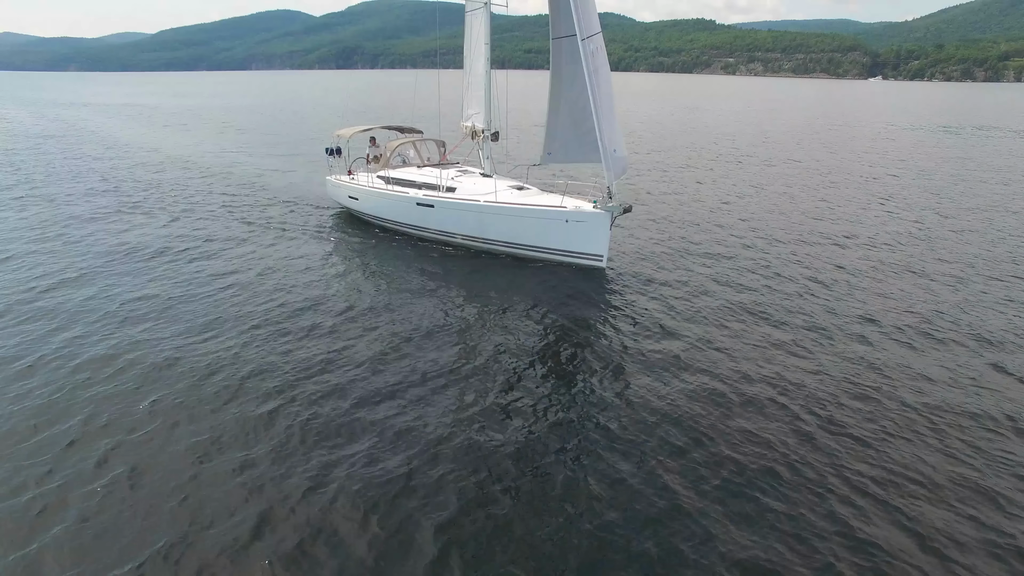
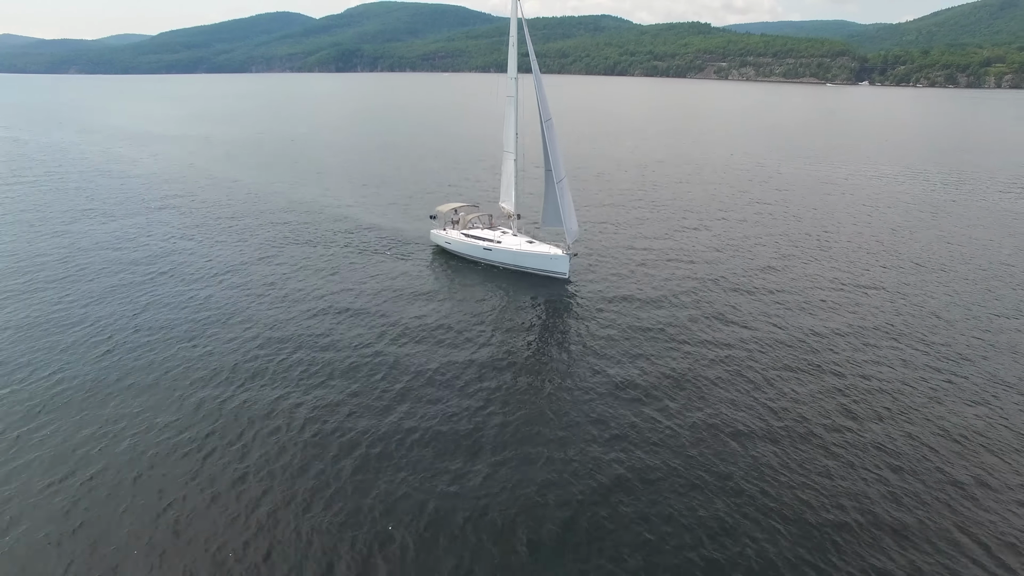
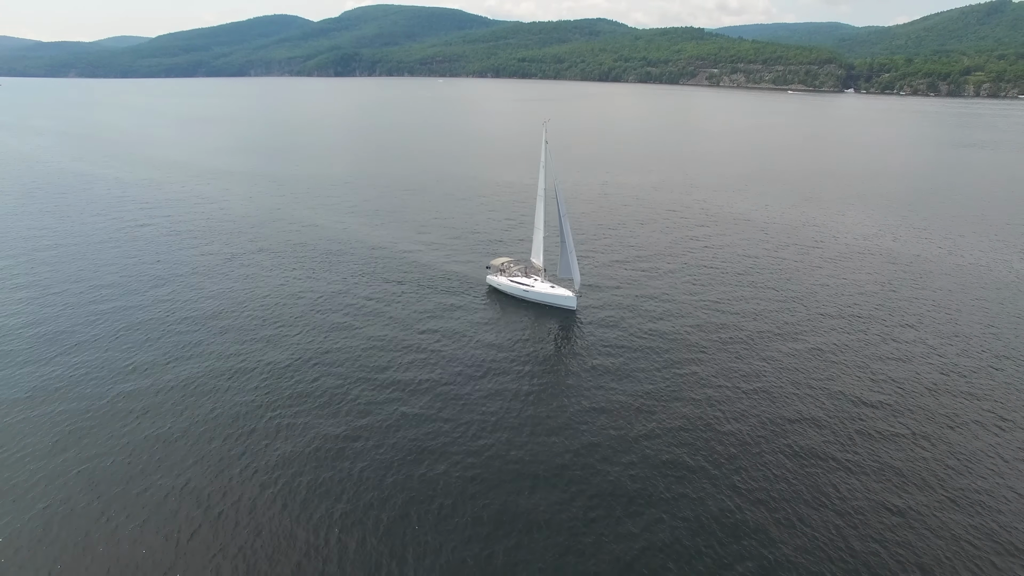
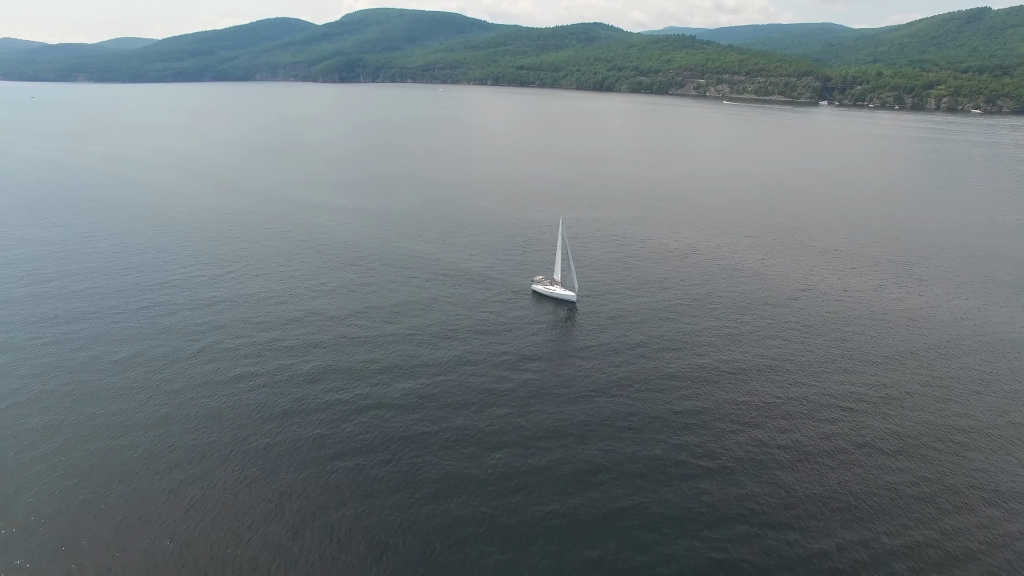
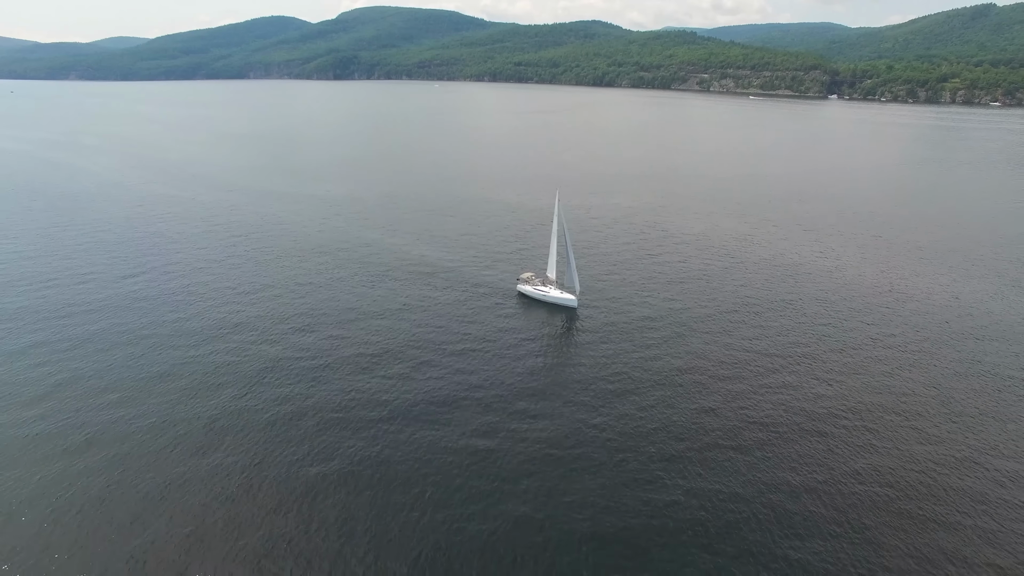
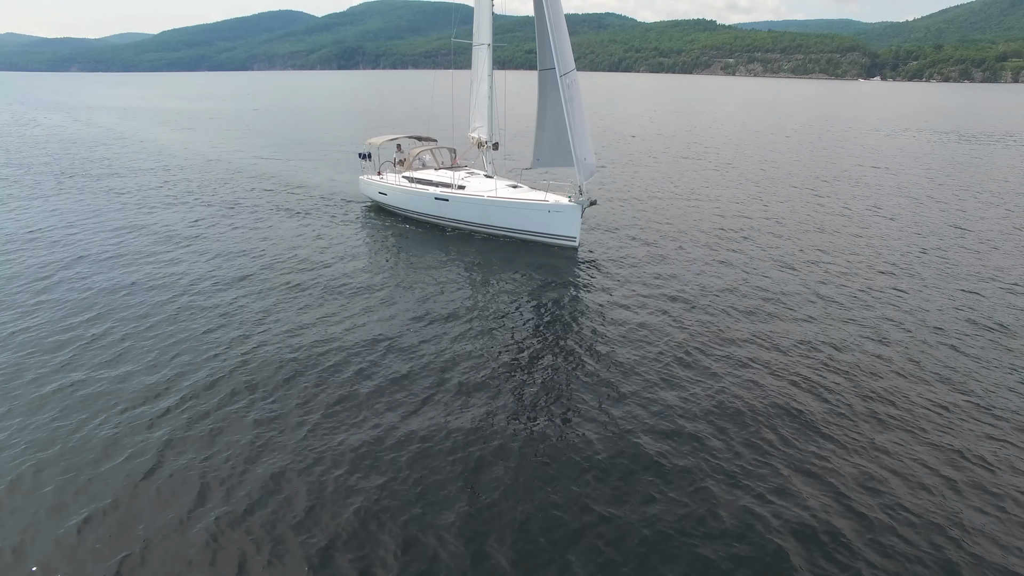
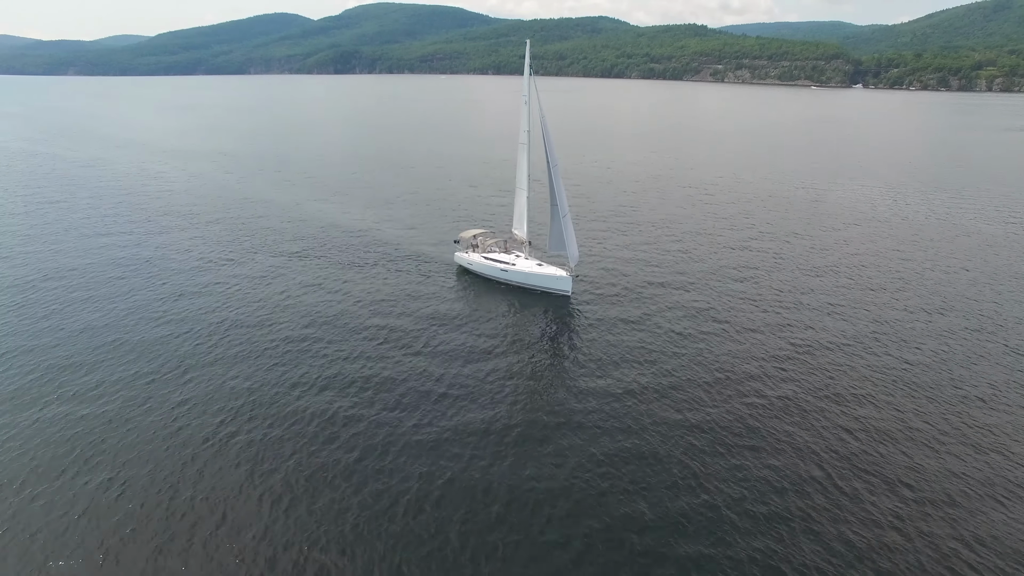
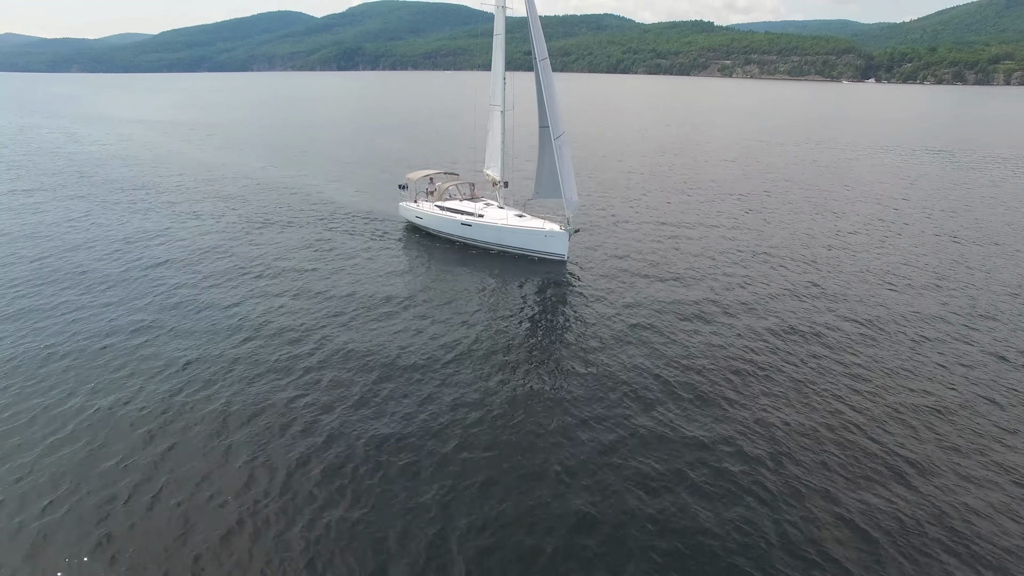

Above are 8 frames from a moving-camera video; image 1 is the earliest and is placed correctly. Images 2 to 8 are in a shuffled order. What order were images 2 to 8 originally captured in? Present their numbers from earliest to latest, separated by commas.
6, 8, 2, 7, 3, 5, 4
